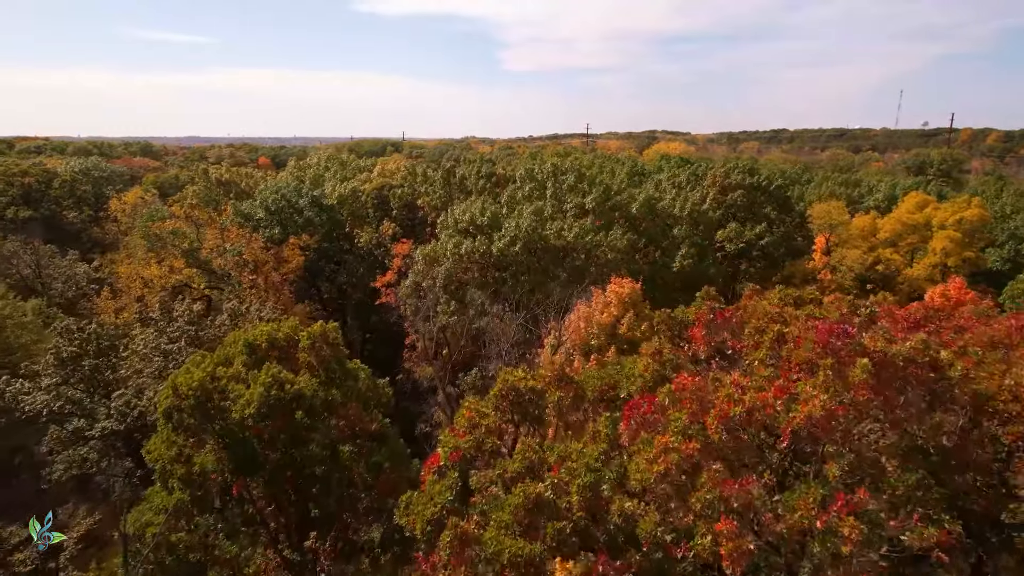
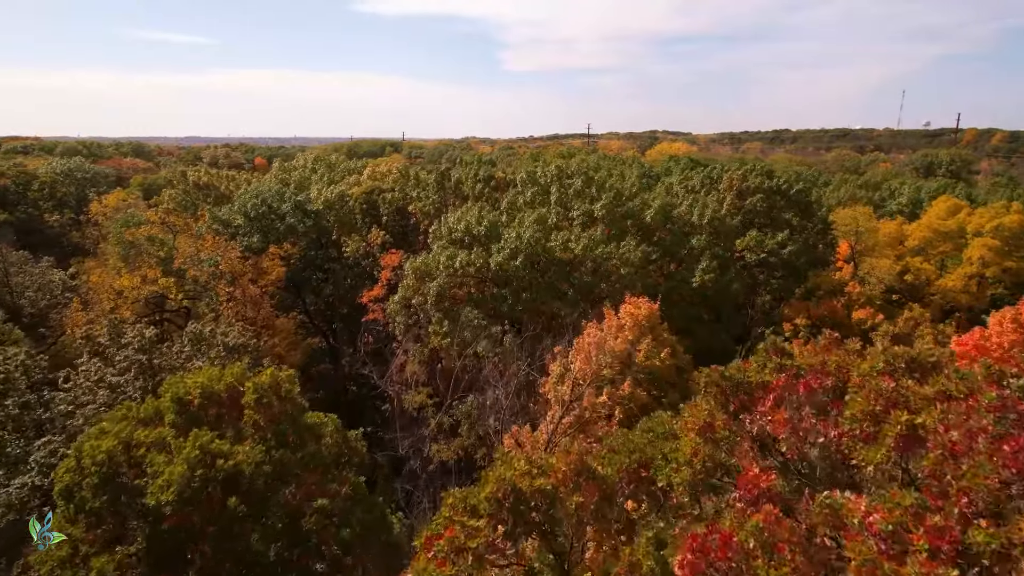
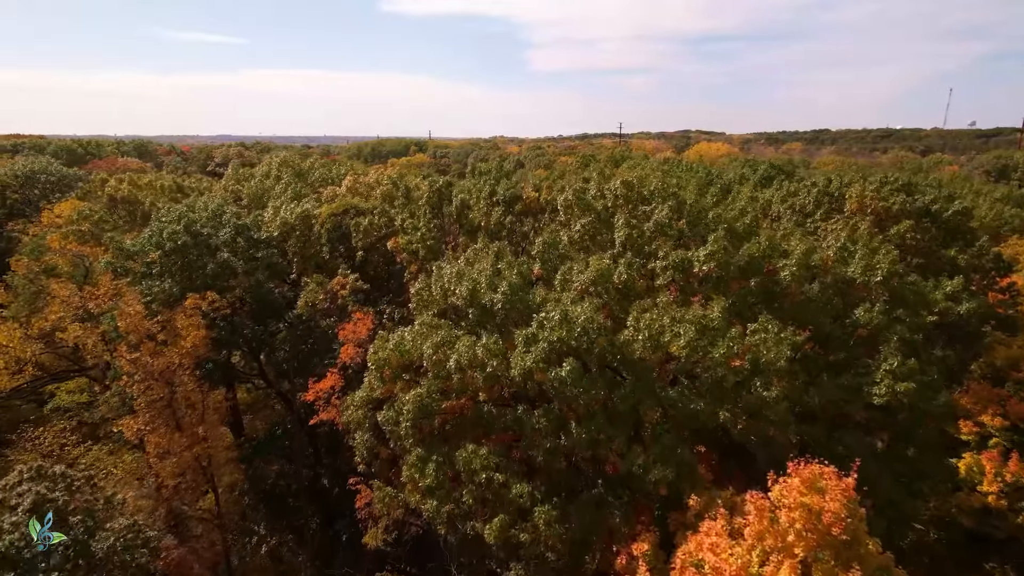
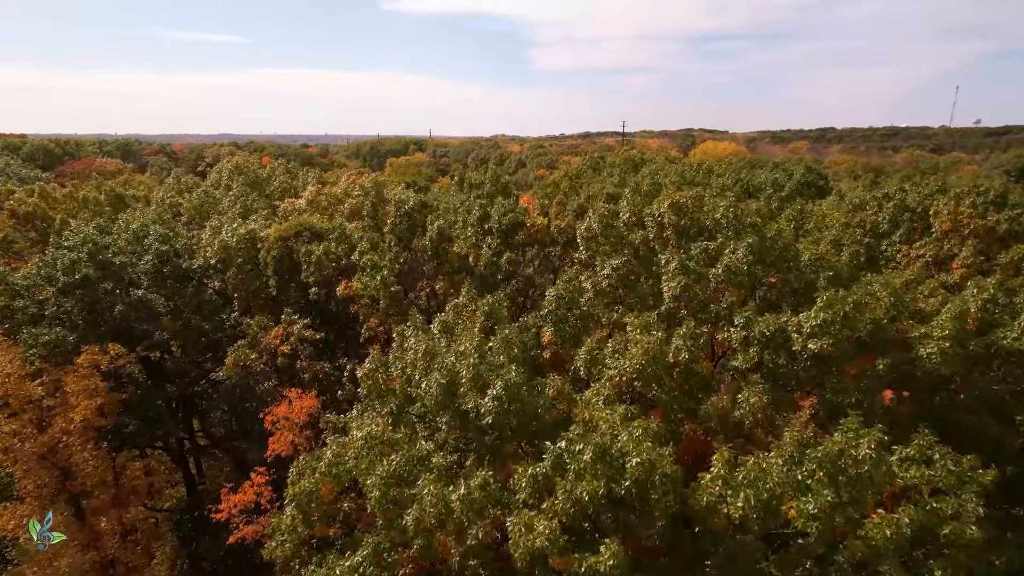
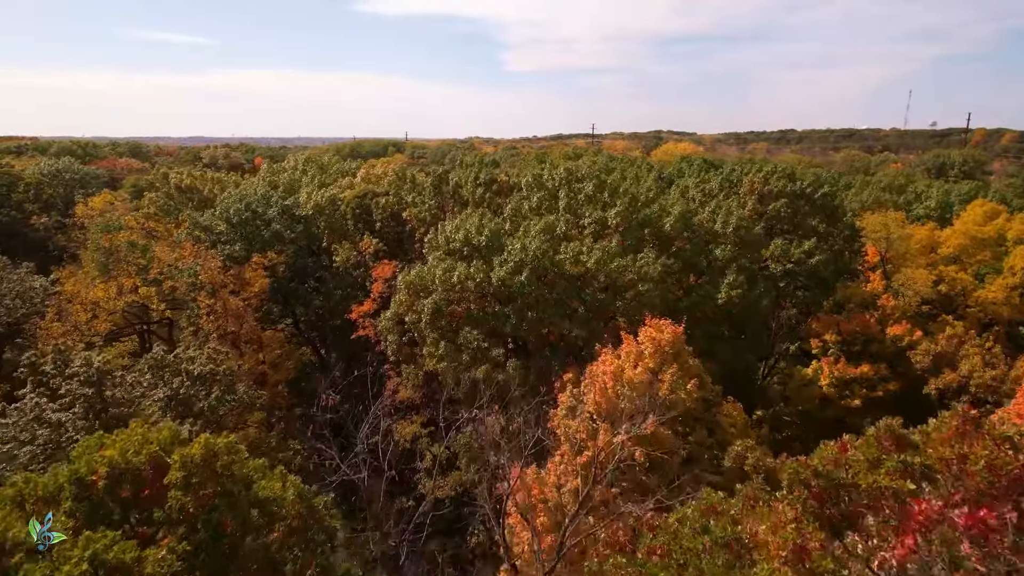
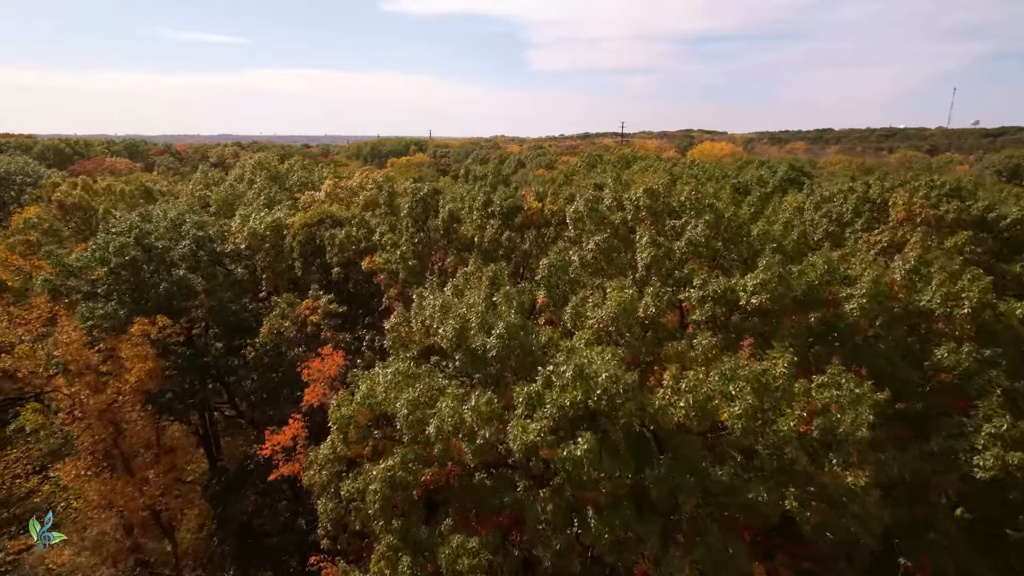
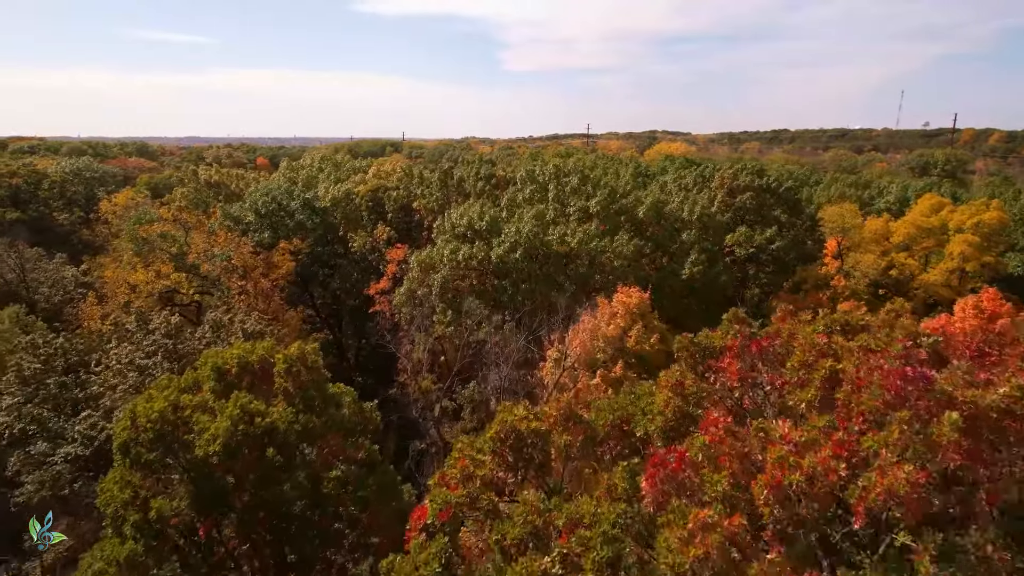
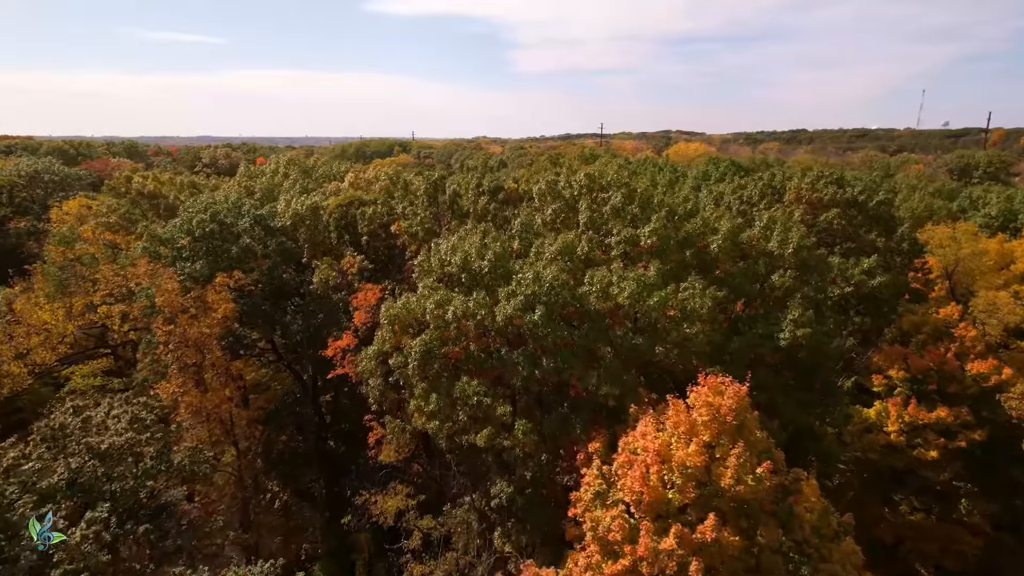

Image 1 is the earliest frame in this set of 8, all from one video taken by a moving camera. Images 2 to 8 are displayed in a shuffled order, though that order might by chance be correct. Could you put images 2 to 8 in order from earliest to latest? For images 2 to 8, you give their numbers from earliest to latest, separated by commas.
7, 2, 5, 8, 3, 6, 4
